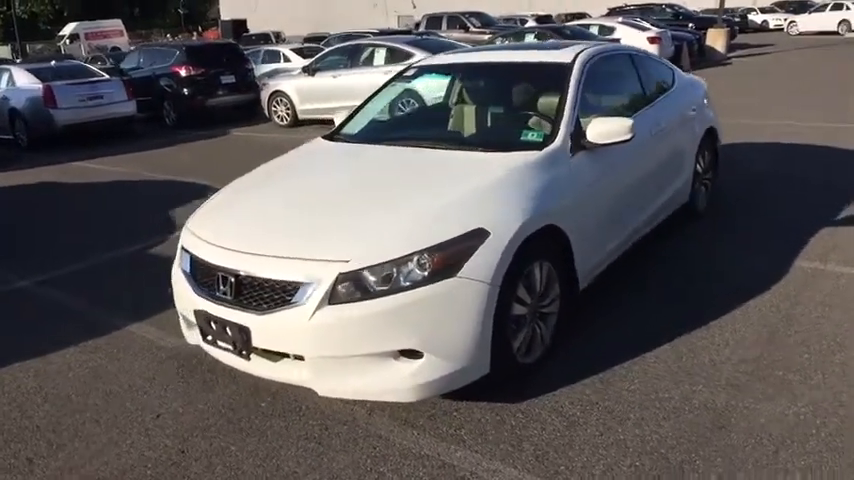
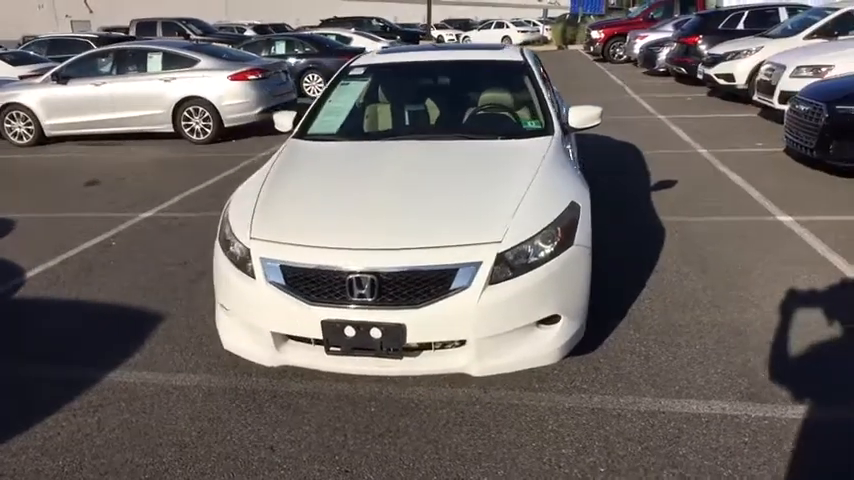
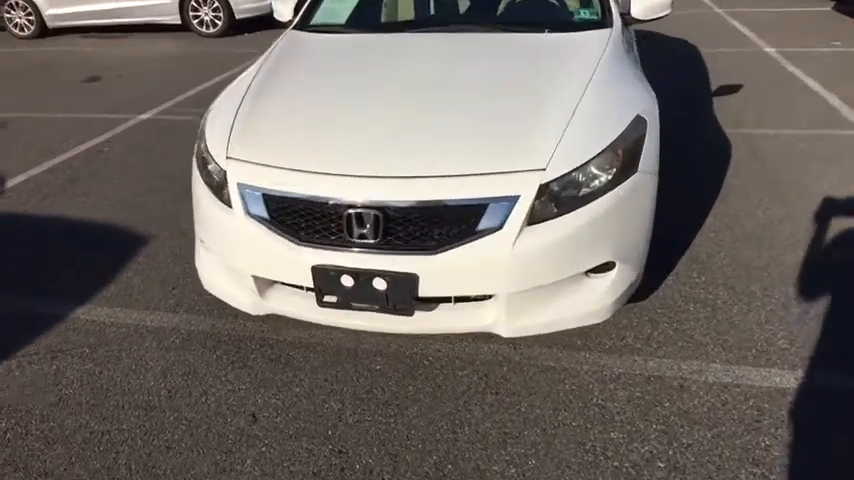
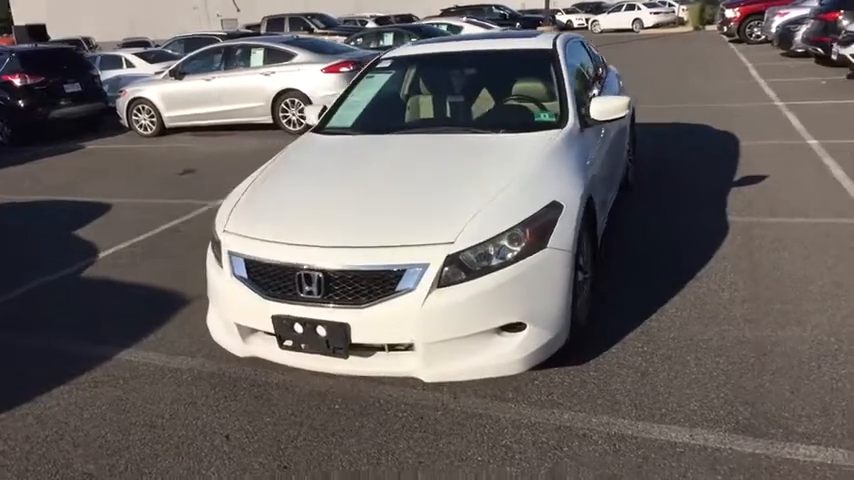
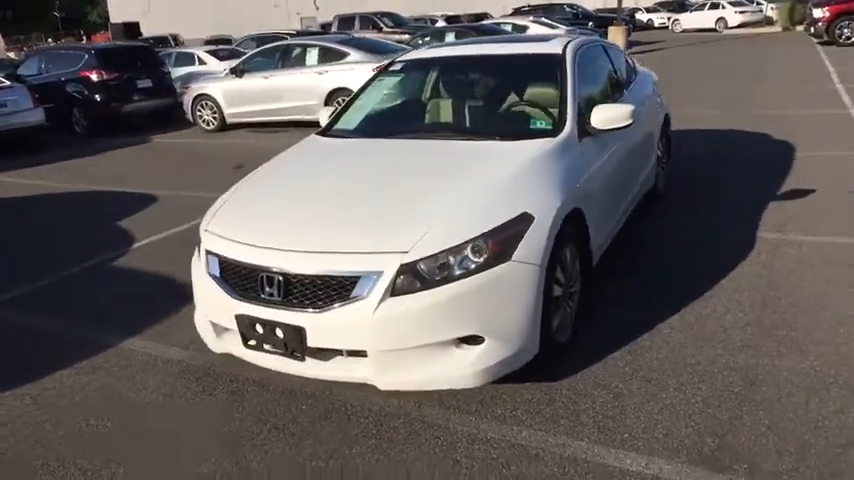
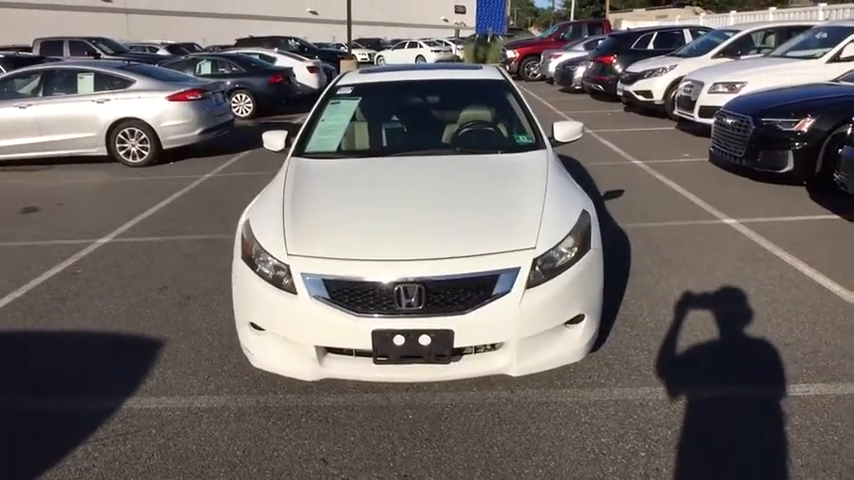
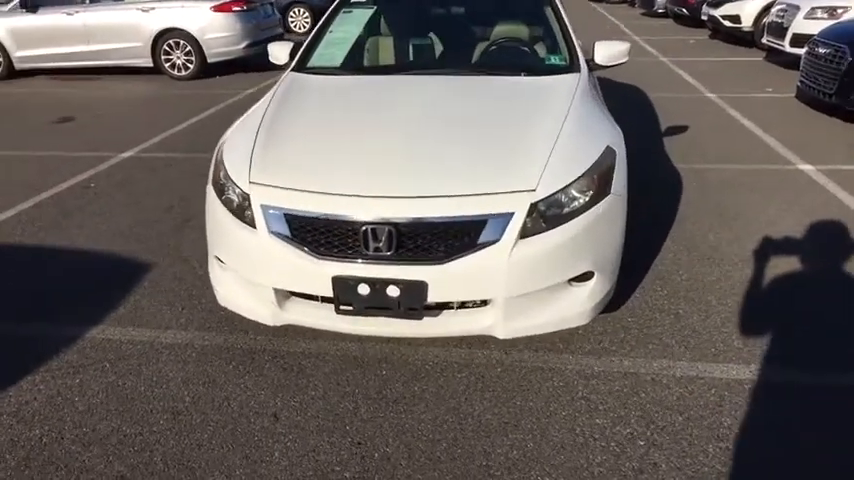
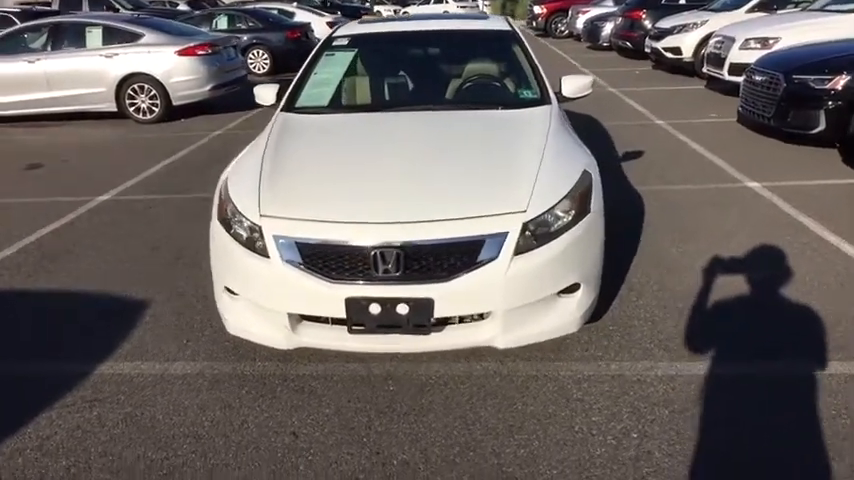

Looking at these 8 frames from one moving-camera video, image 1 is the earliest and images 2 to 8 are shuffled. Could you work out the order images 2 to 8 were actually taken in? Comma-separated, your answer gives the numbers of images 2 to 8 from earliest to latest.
5, 4, 2, 6, 8, 7, 3
